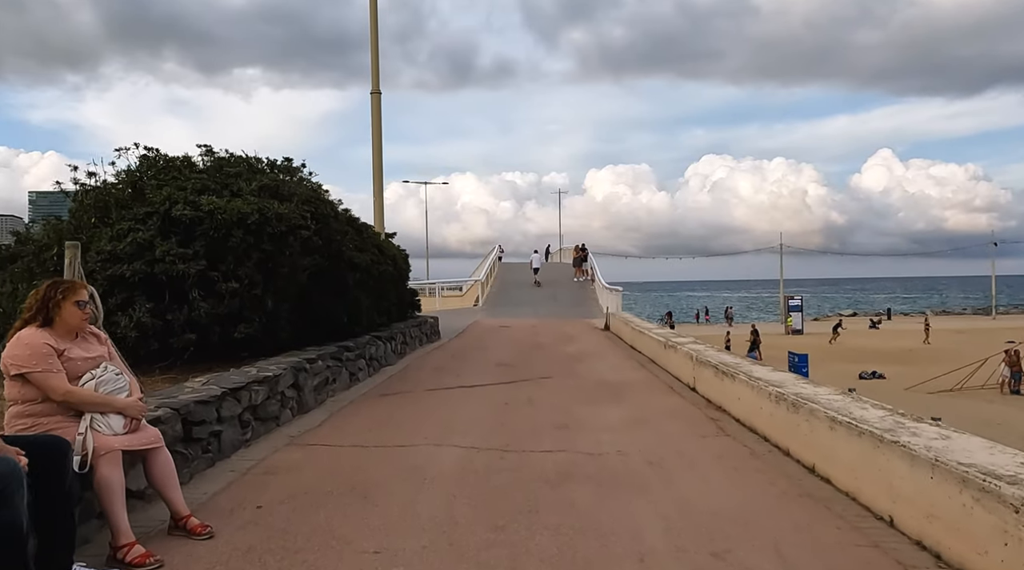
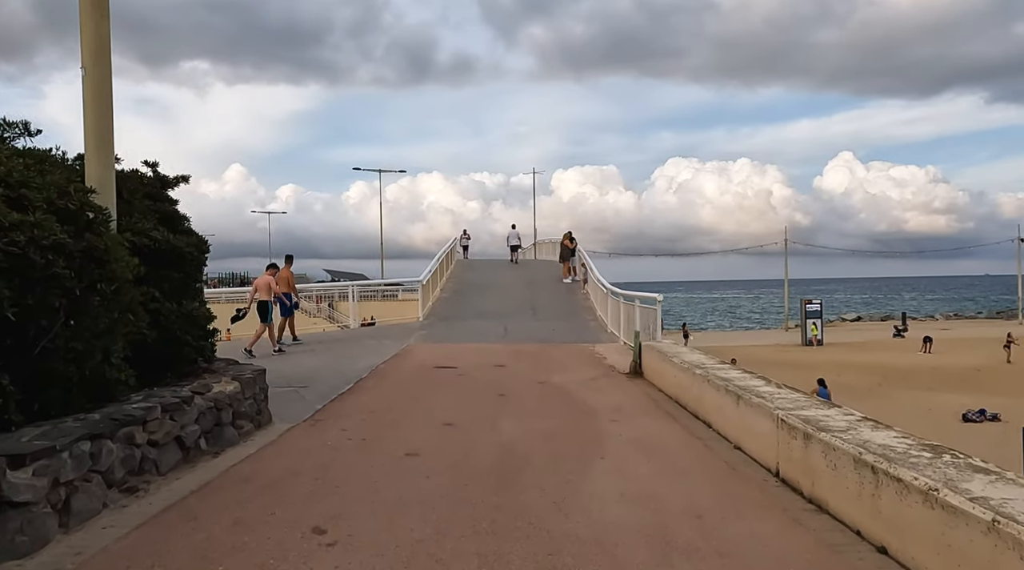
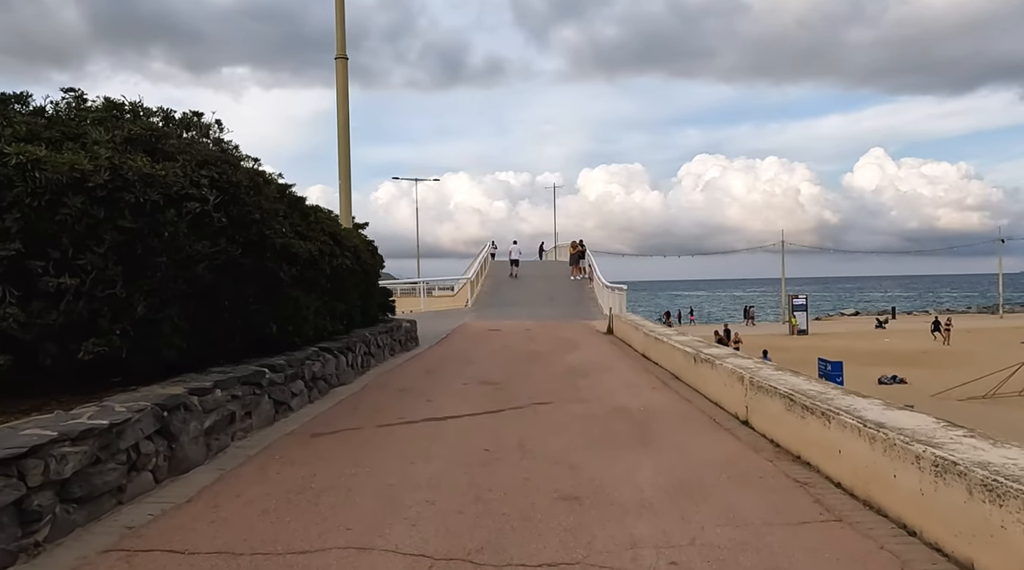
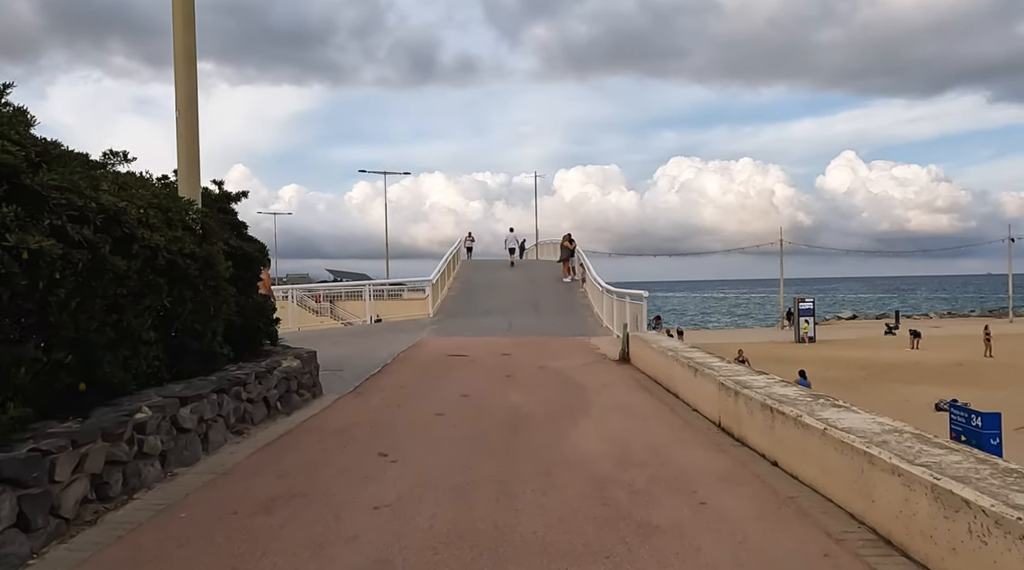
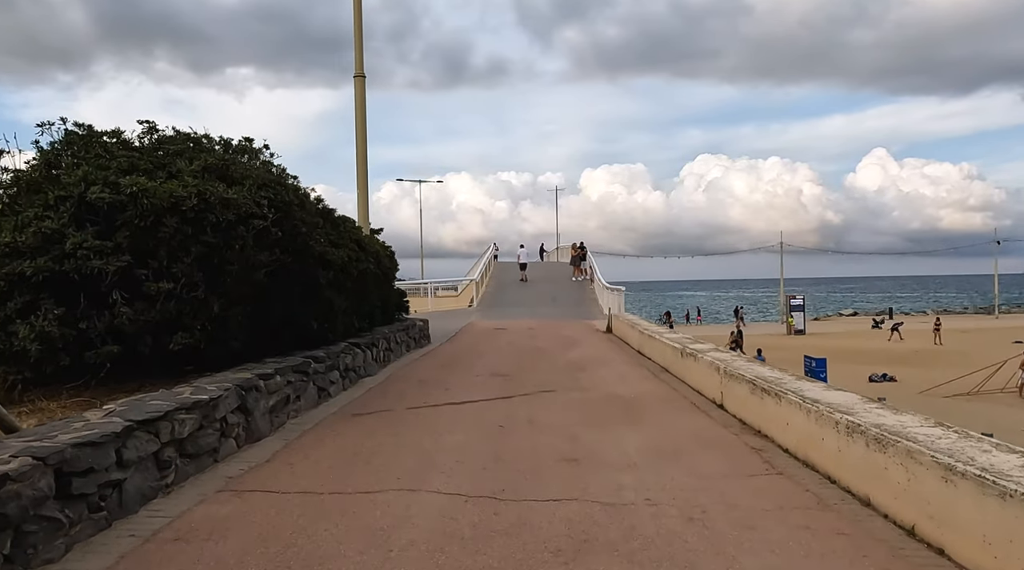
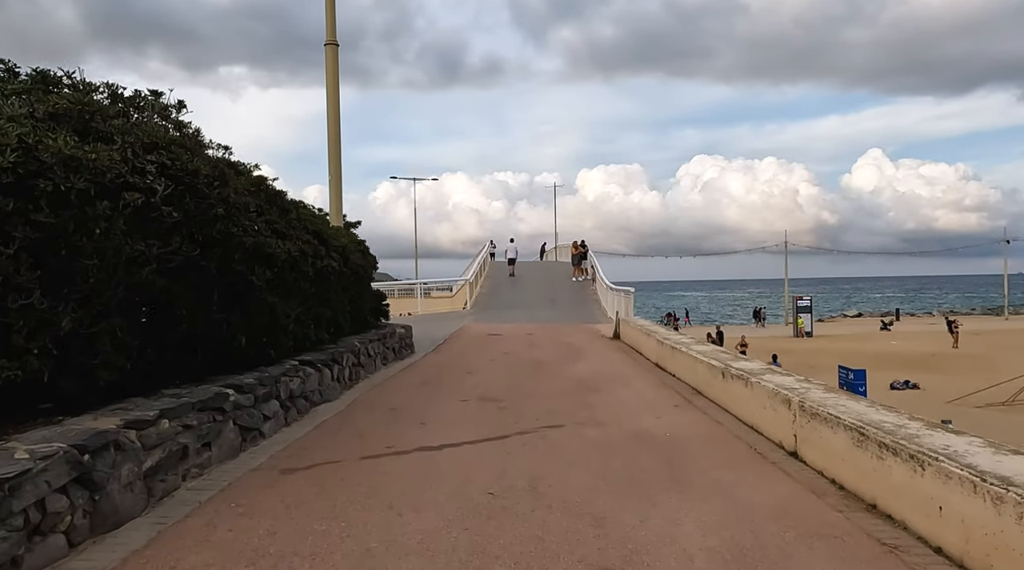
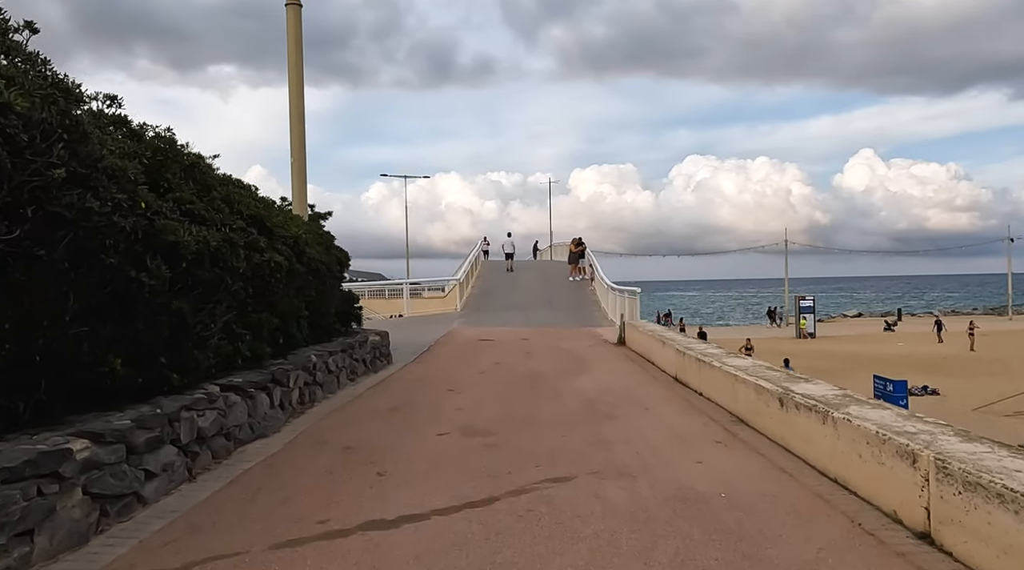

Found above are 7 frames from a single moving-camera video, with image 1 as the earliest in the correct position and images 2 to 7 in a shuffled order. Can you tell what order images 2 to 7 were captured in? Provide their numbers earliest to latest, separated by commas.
5, 3, 6, 7, 4, 2
